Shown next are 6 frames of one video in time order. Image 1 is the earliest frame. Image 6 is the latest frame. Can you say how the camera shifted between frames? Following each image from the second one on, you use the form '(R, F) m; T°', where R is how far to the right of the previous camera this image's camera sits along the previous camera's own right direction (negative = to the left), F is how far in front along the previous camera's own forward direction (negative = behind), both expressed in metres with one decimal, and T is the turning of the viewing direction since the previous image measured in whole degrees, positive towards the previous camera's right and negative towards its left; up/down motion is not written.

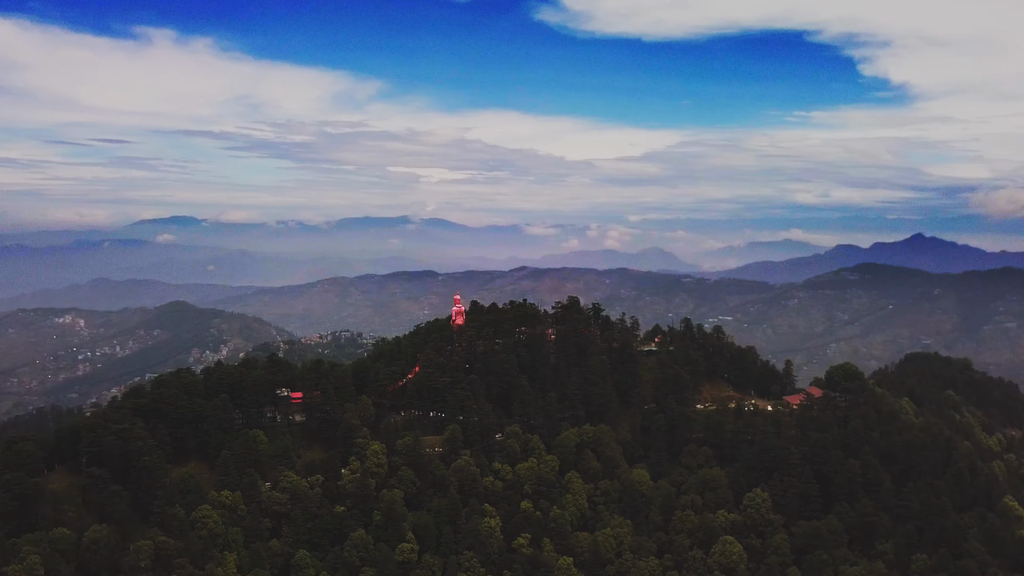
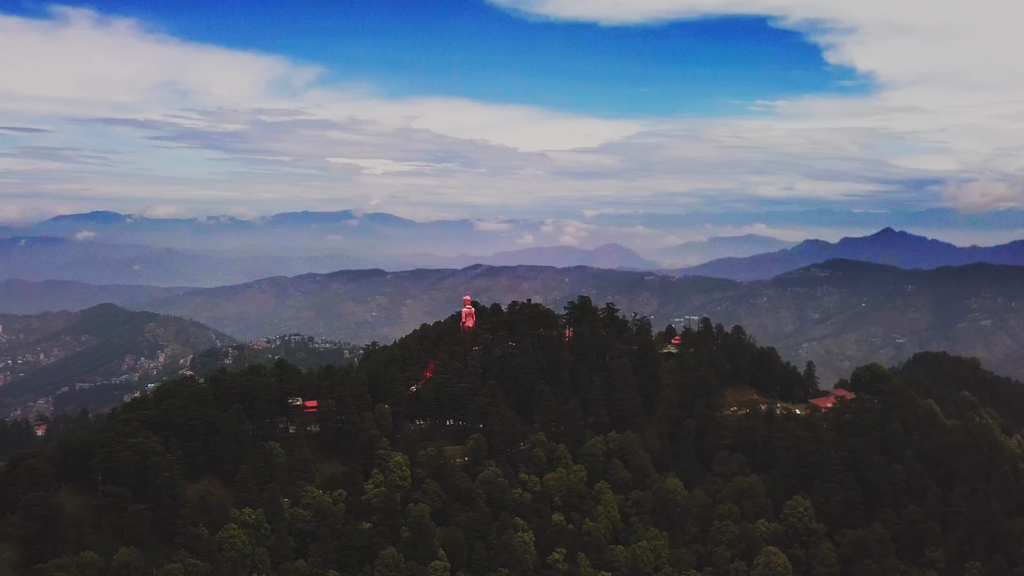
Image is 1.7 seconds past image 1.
(-6.3, +3.6) m; +6°
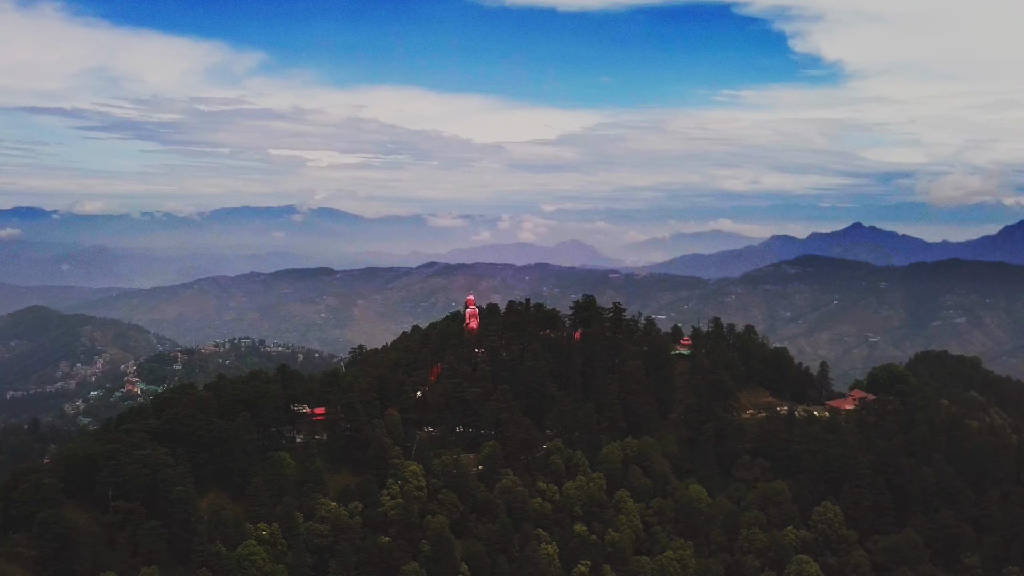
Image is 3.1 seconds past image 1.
(-4.7, +3.3) m; +5°
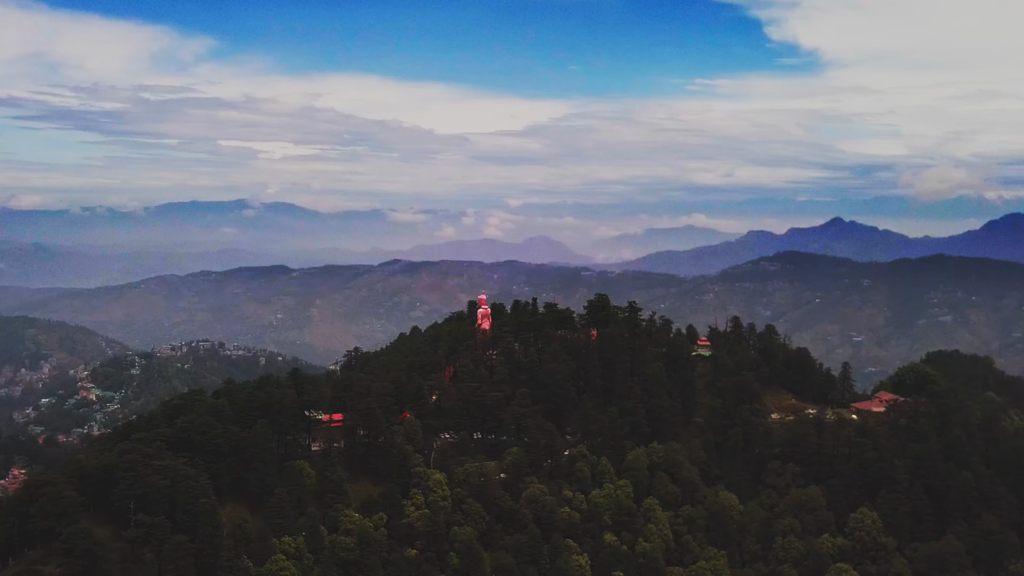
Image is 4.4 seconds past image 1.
(-4.2, +3.2) m; +4°
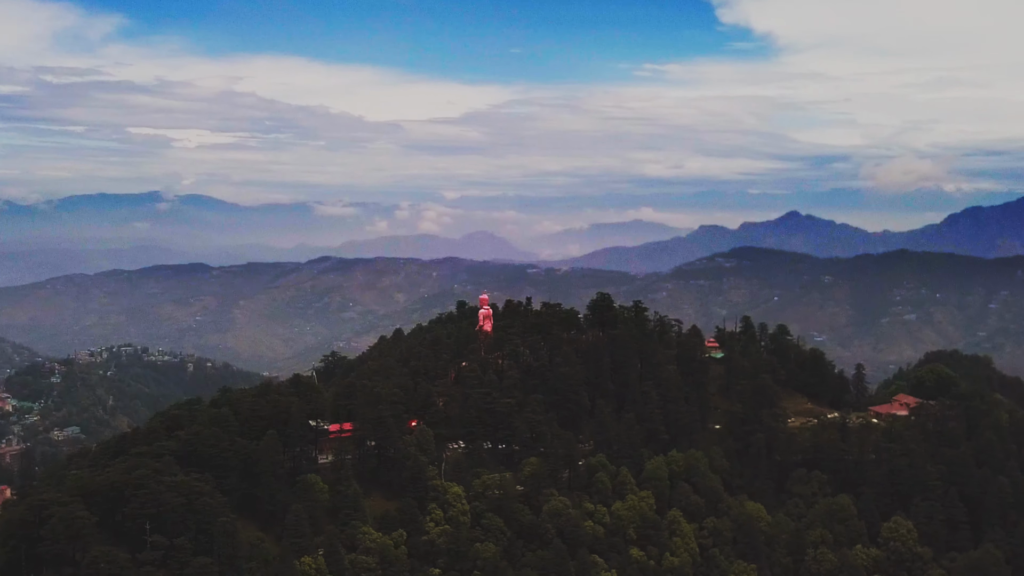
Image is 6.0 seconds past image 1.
(-4.9, +4.6) m; +6°
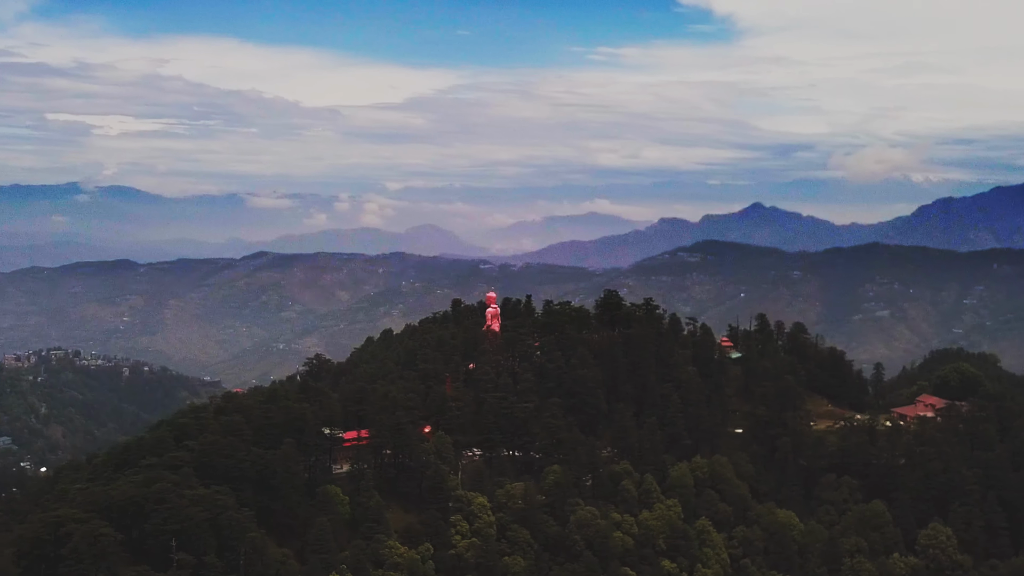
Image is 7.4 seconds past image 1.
(-3.9, +4.1) m; +5°
